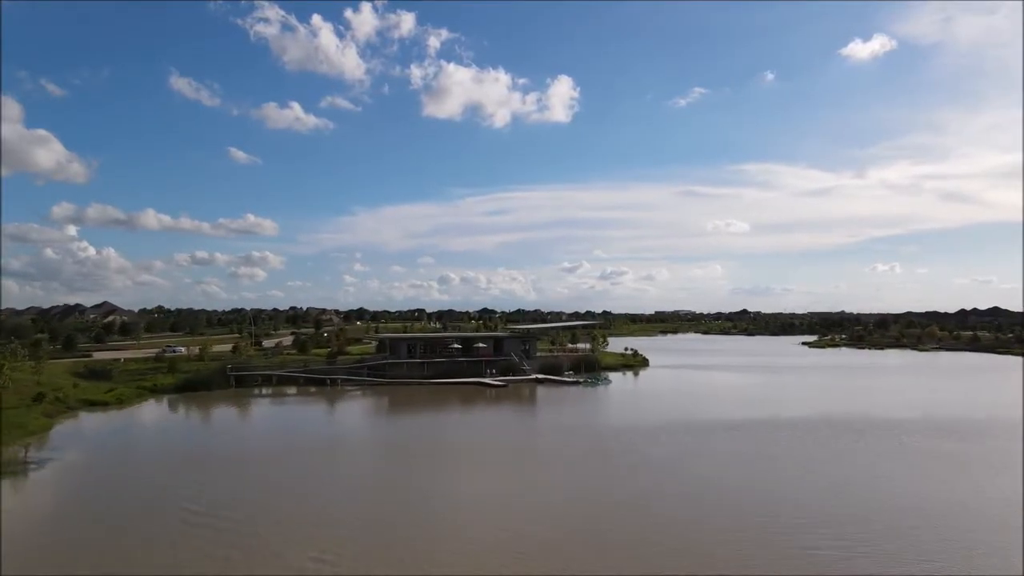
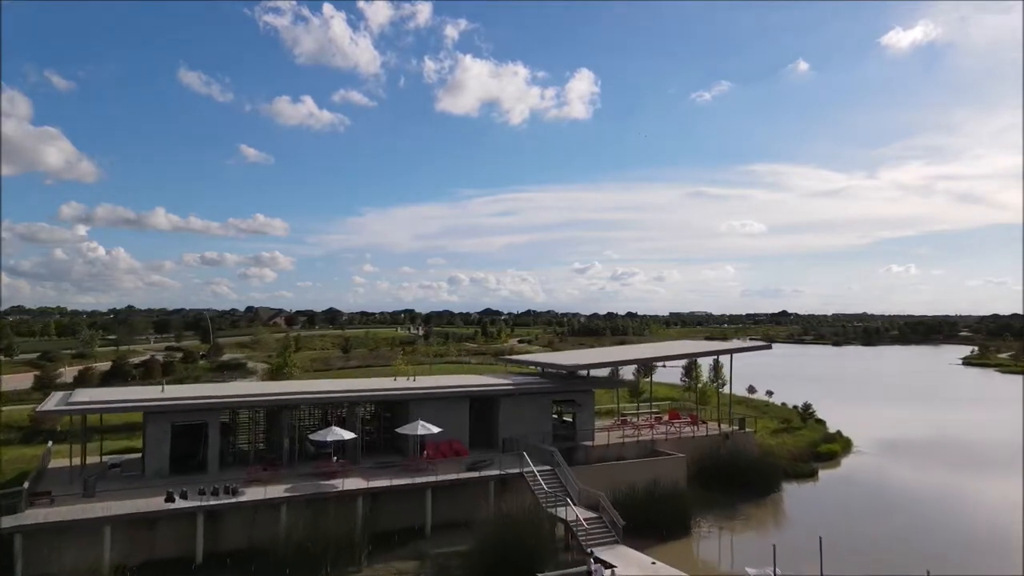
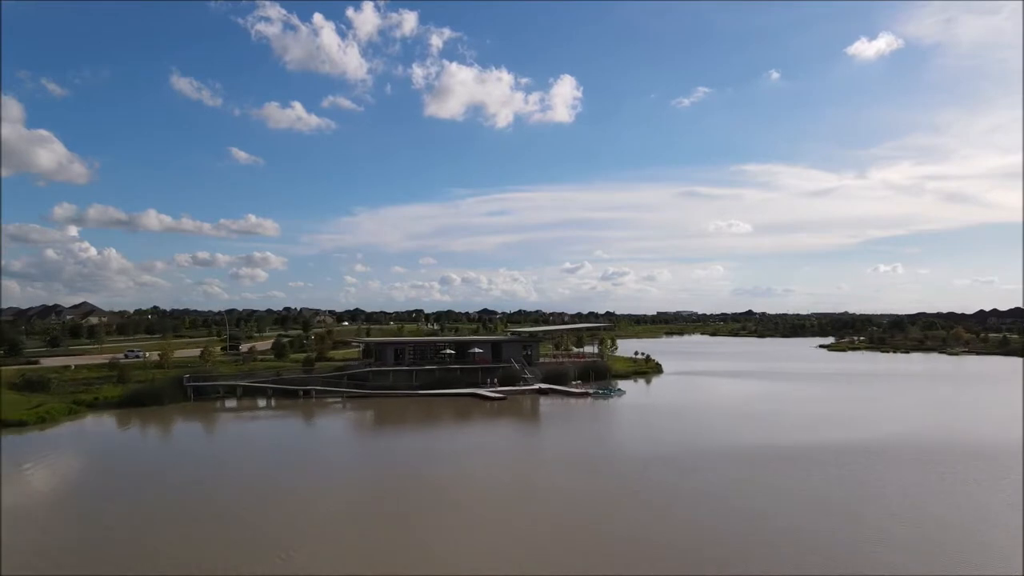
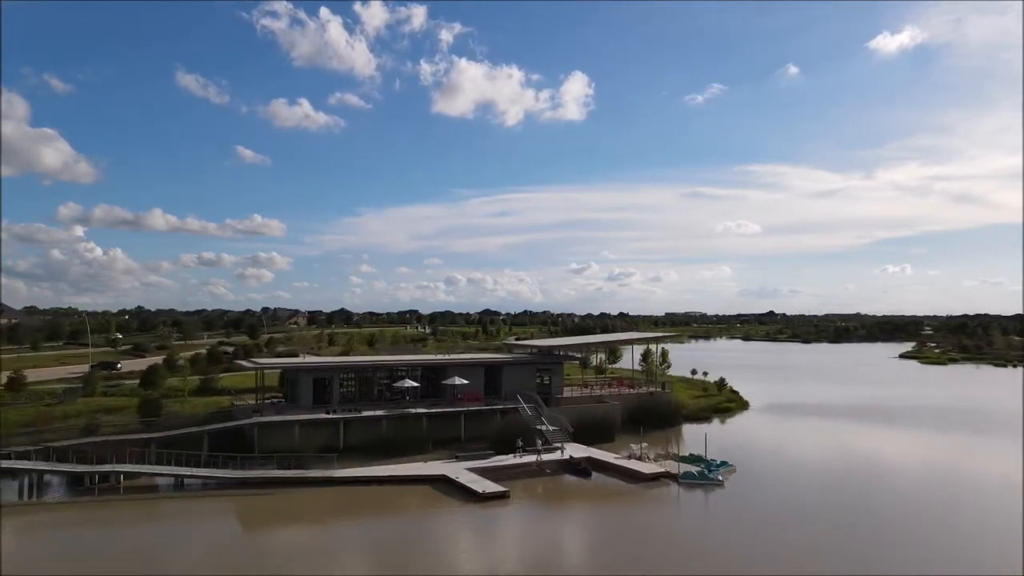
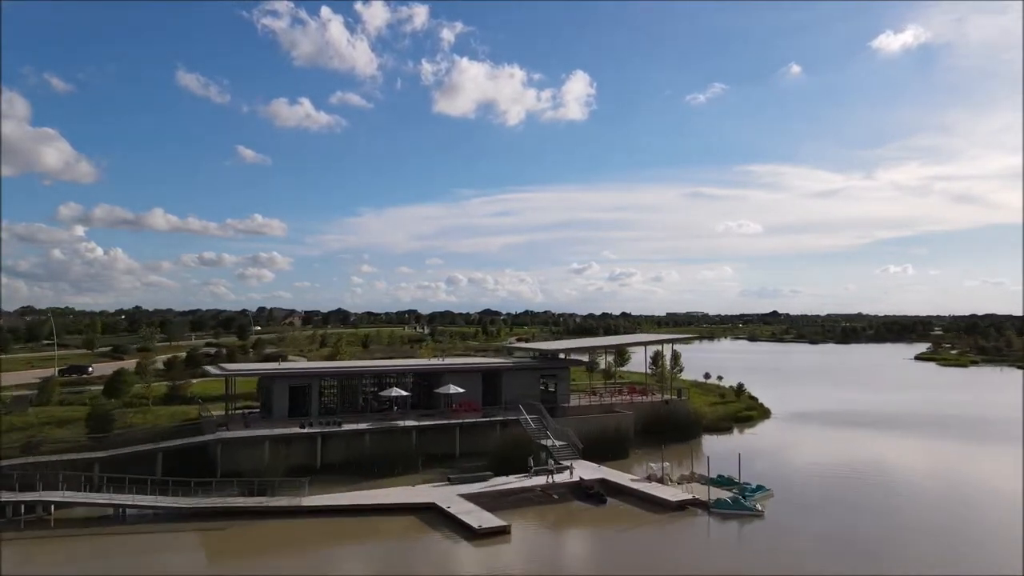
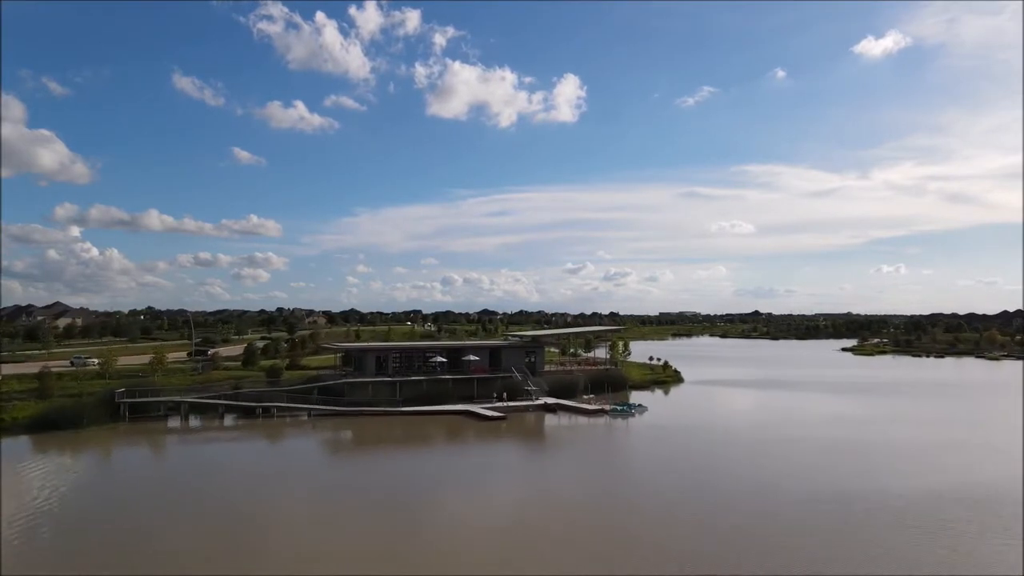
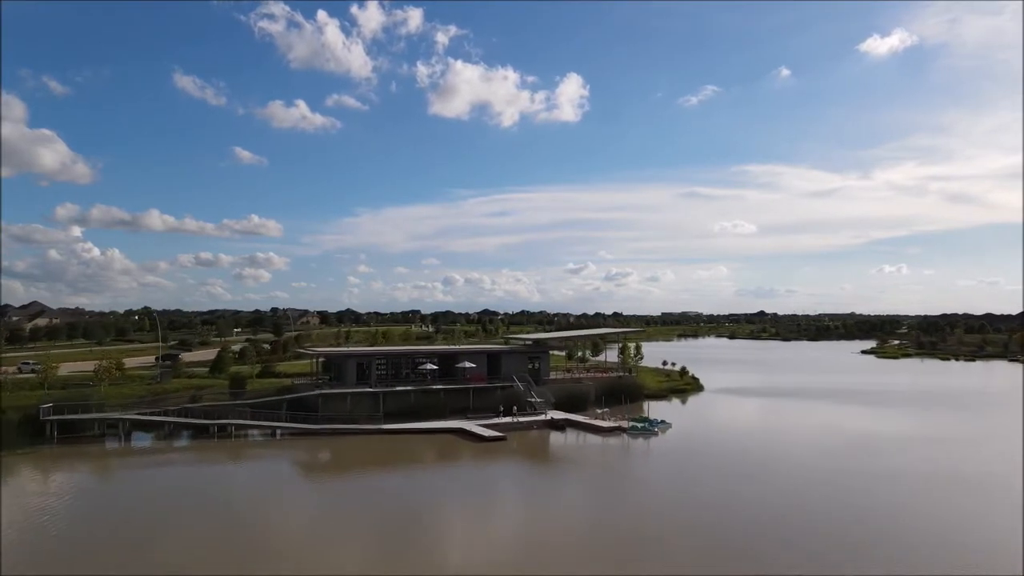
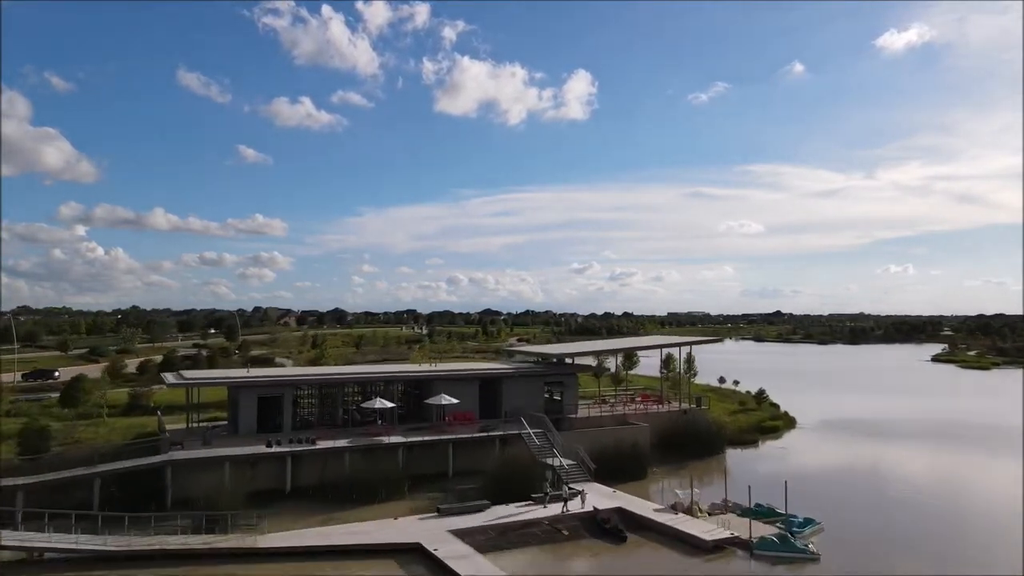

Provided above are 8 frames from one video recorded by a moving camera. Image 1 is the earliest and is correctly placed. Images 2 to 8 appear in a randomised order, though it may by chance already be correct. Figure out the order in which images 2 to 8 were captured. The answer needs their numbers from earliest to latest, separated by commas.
3, 6, 7, 4, 5, 8, 2
